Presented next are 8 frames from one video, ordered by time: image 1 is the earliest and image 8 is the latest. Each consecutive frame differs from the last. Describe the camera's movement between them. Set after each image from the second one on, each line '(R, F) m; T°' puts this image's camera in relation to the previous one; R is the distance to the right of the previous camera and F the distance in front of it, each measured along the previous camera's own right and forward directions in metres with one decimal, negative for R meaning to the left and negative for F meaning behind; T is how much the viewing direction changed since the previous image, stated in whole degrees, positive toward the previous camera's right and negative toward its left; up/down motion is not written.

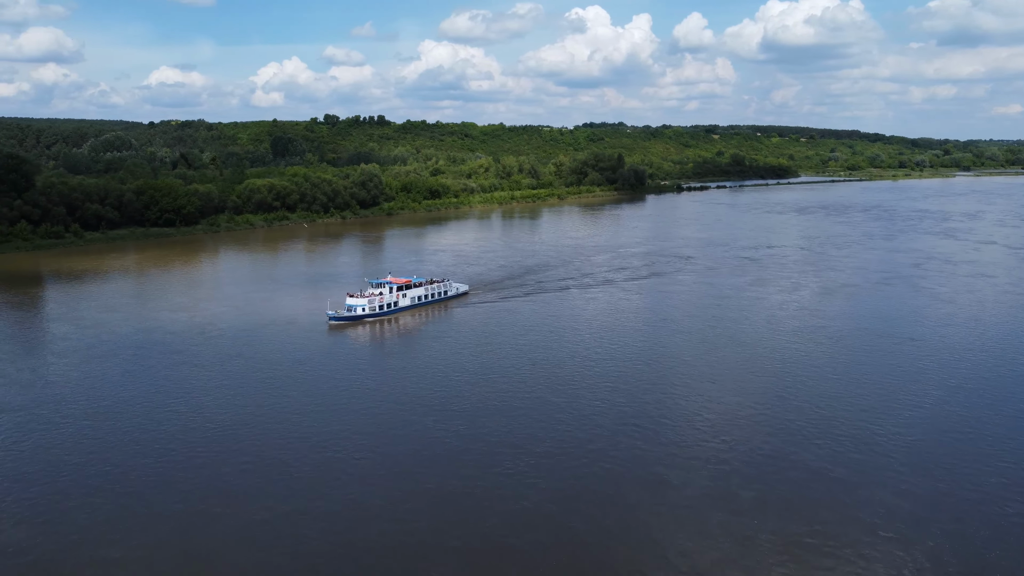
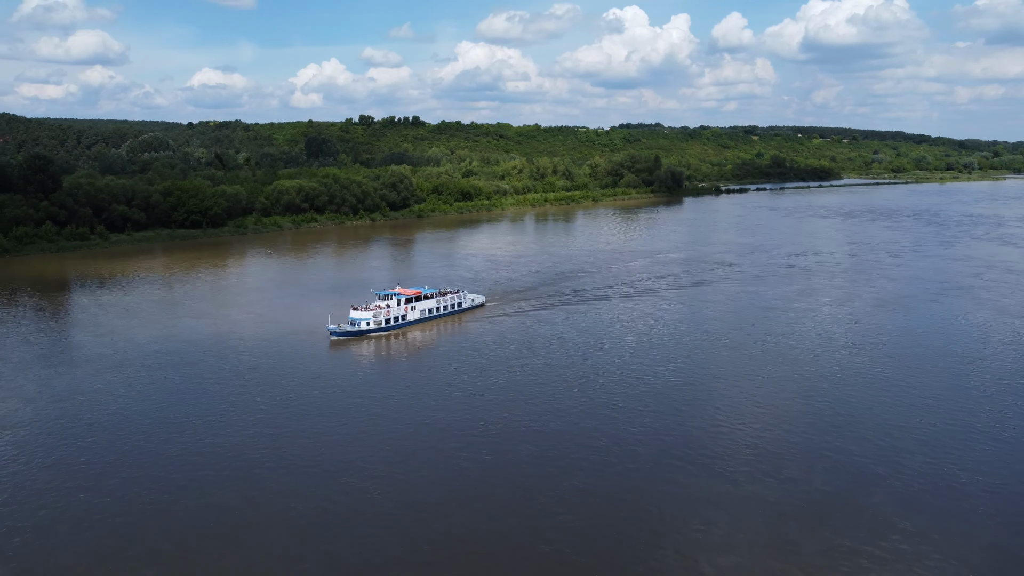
(+0.2, +1.9) m; -2°
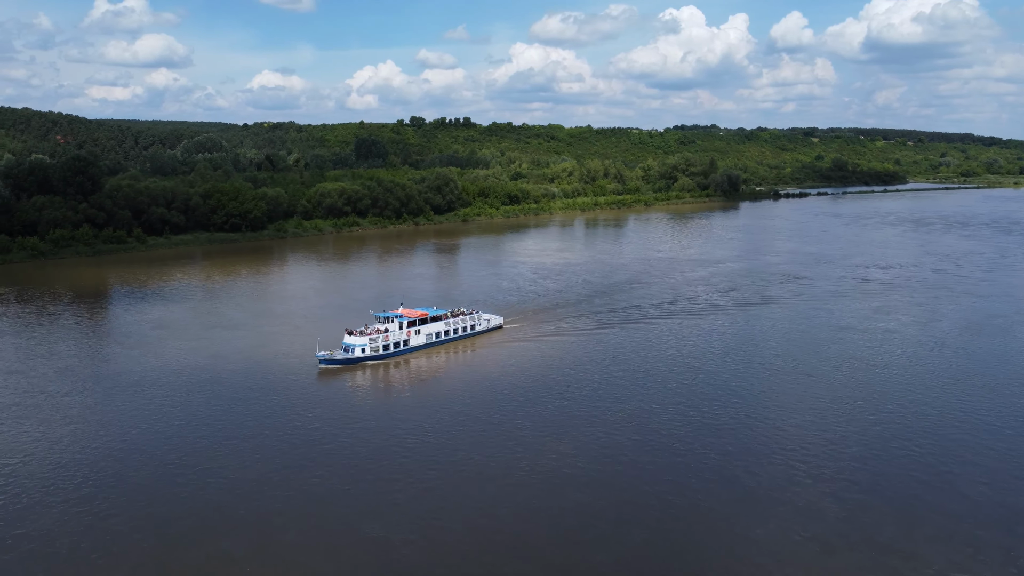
(+0.4, +2.6) m; -4°
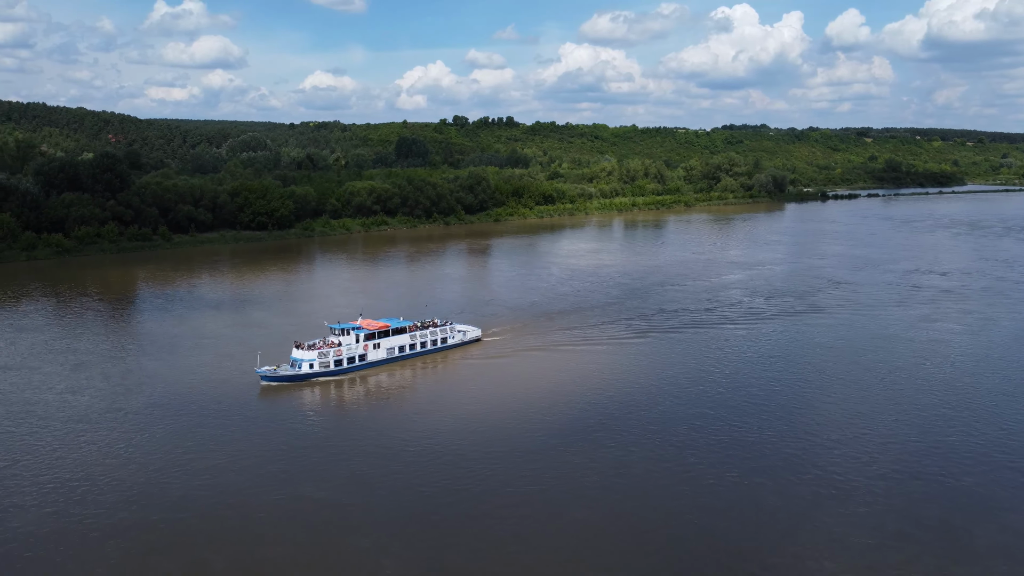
(+1.3, +1.5) m; -3°
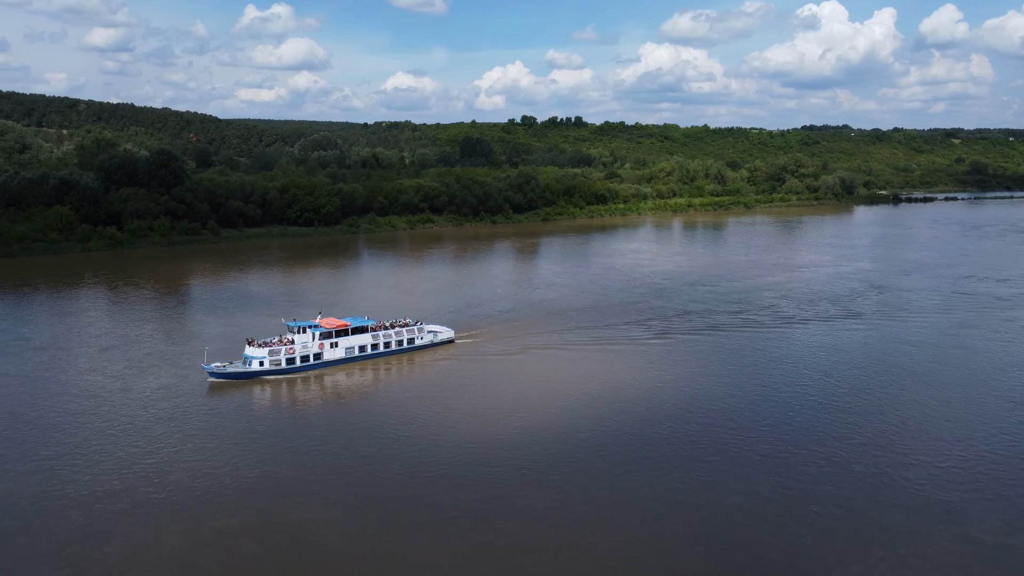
(+2.5, +0.2) m; -5°
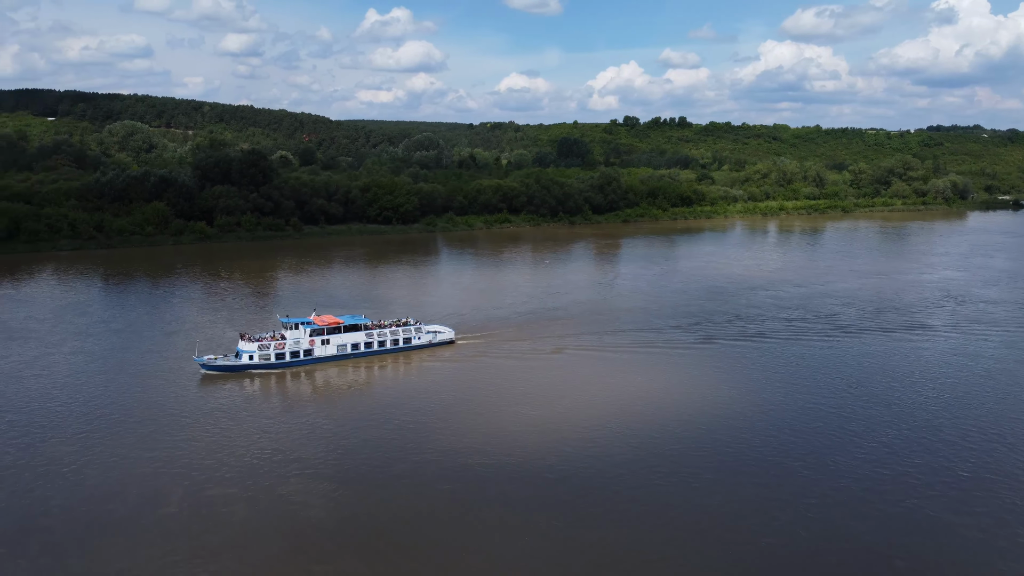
(+2.7, -0.2) m; -8°
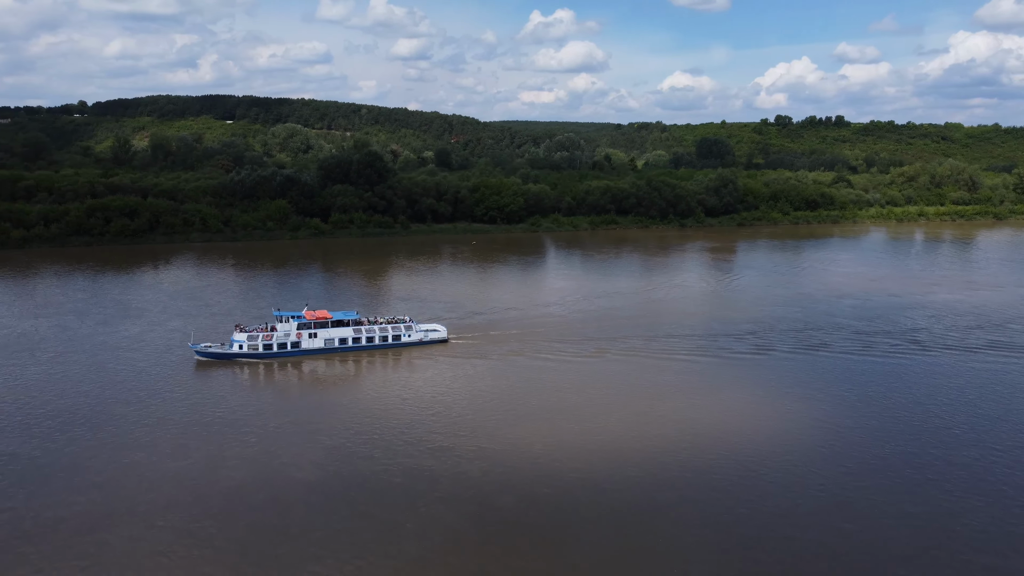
(+4.2, -0.4) m; -11°
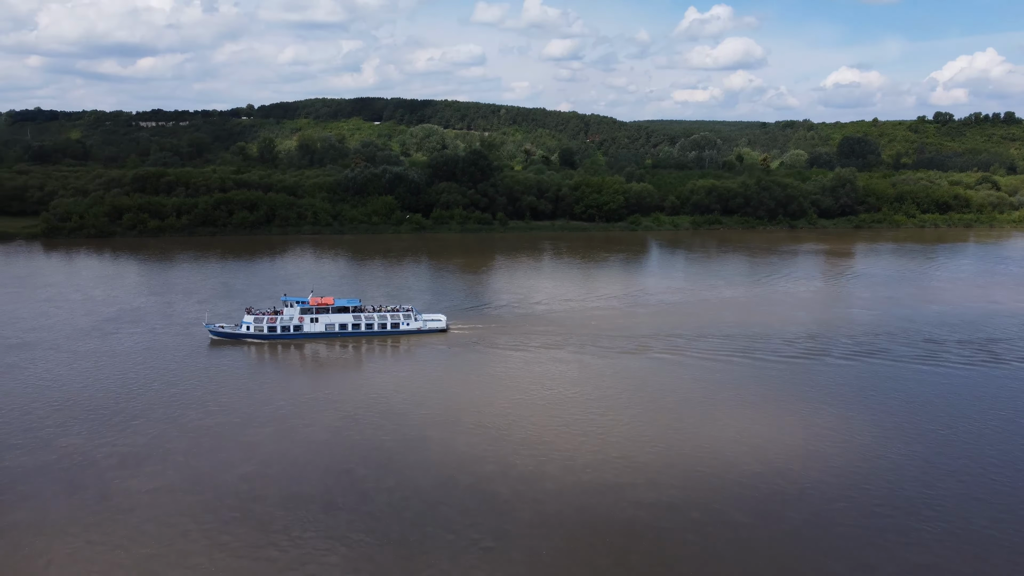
(+3.9, -0.6) m; -10°
